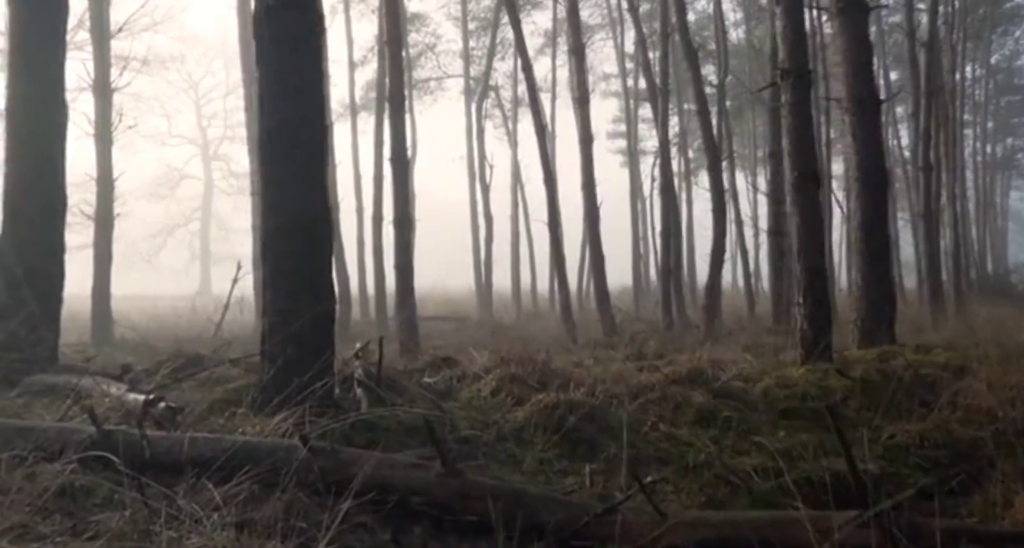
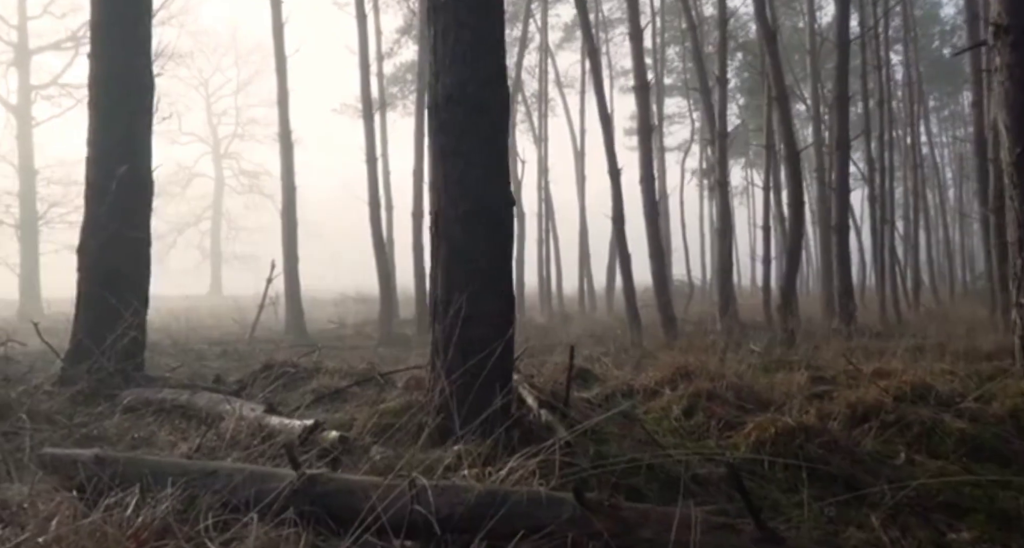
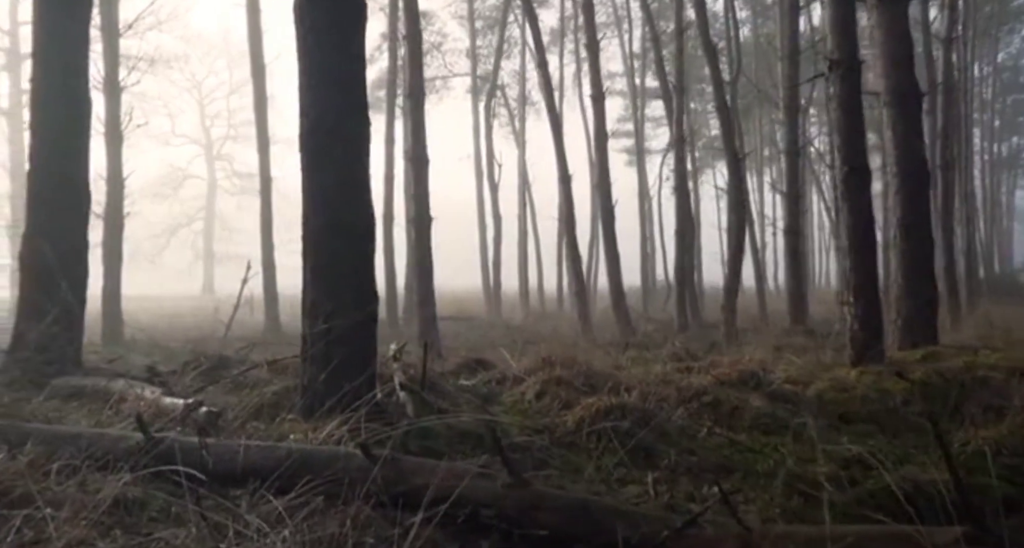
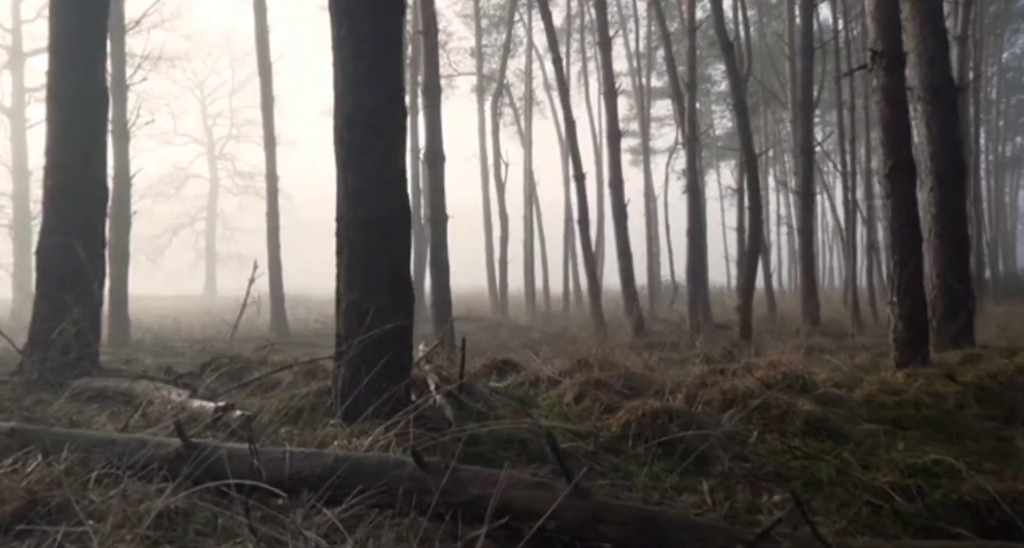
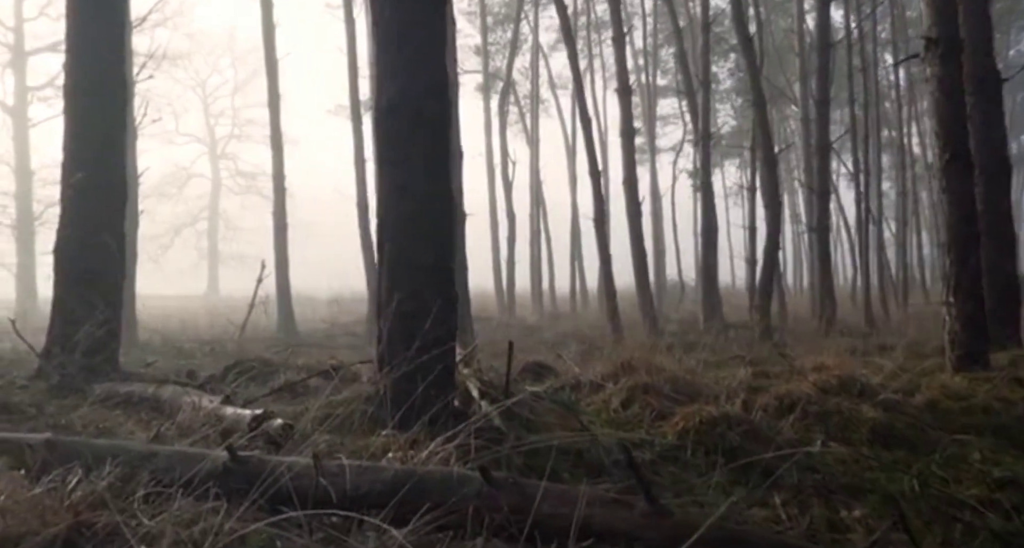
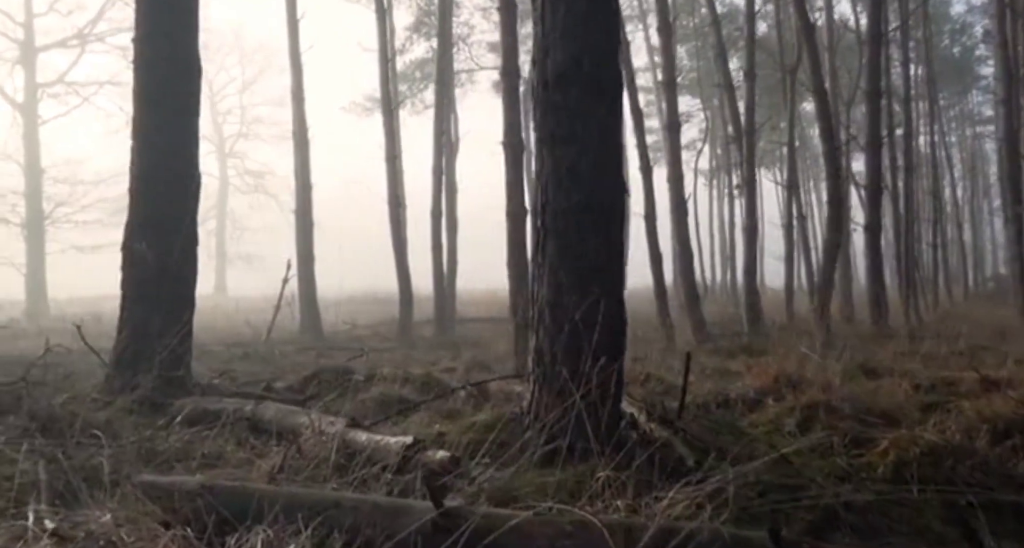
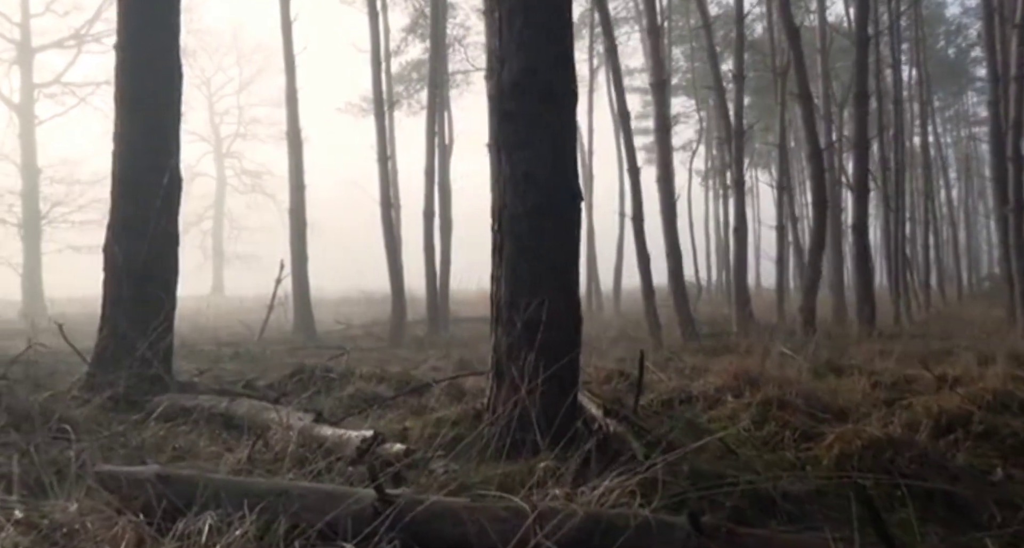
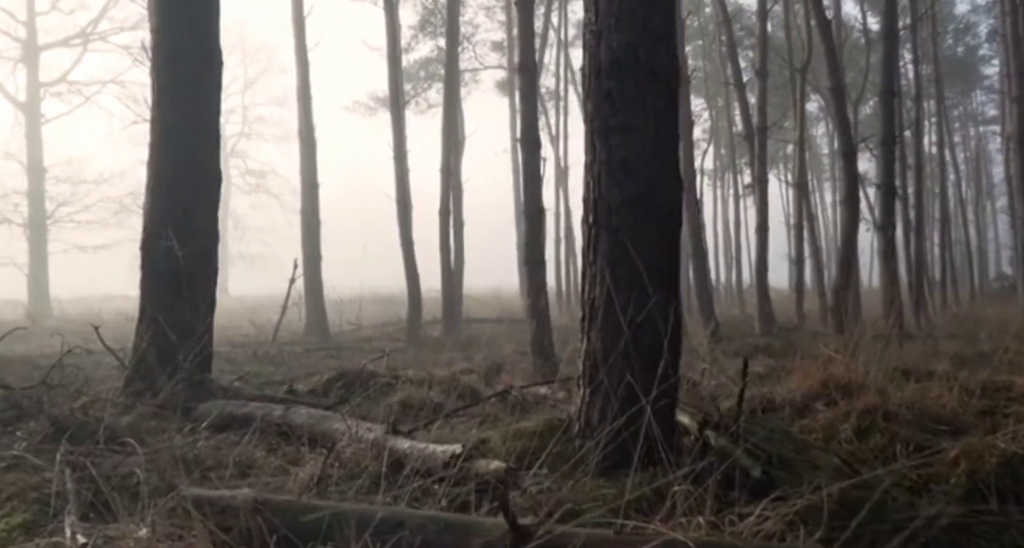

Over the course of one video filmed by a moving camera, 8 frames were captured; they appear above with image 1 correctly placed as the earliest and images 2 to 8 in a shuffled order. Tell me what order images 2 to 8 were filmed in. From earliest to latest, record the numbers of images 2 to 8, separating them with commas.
3, 4, 5, 2, 7, 6, 8
